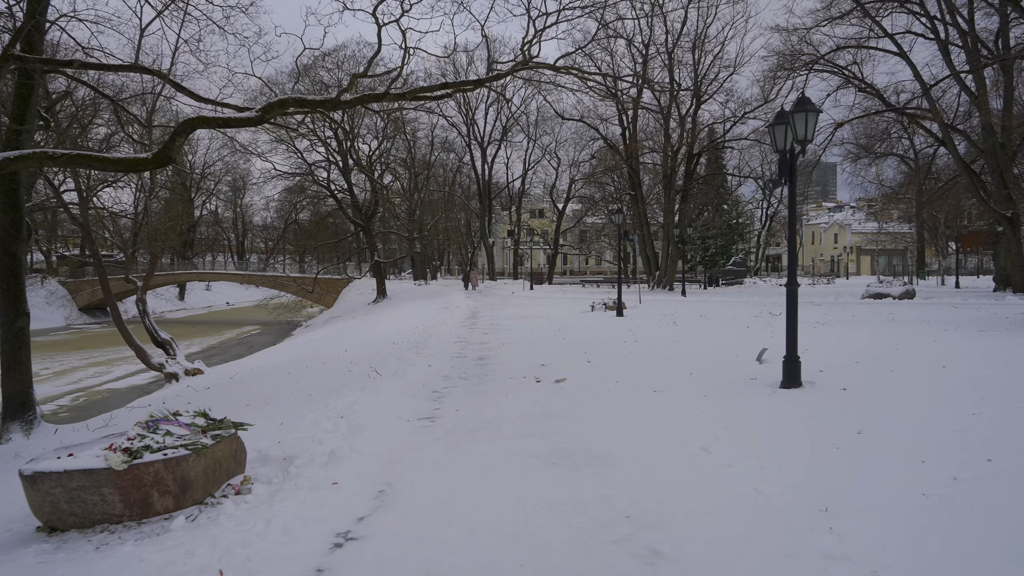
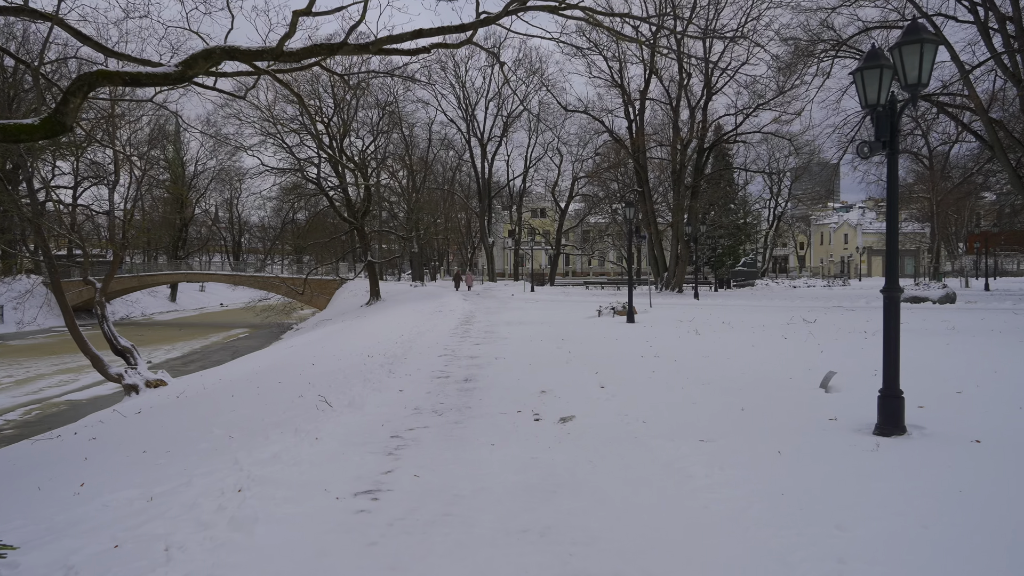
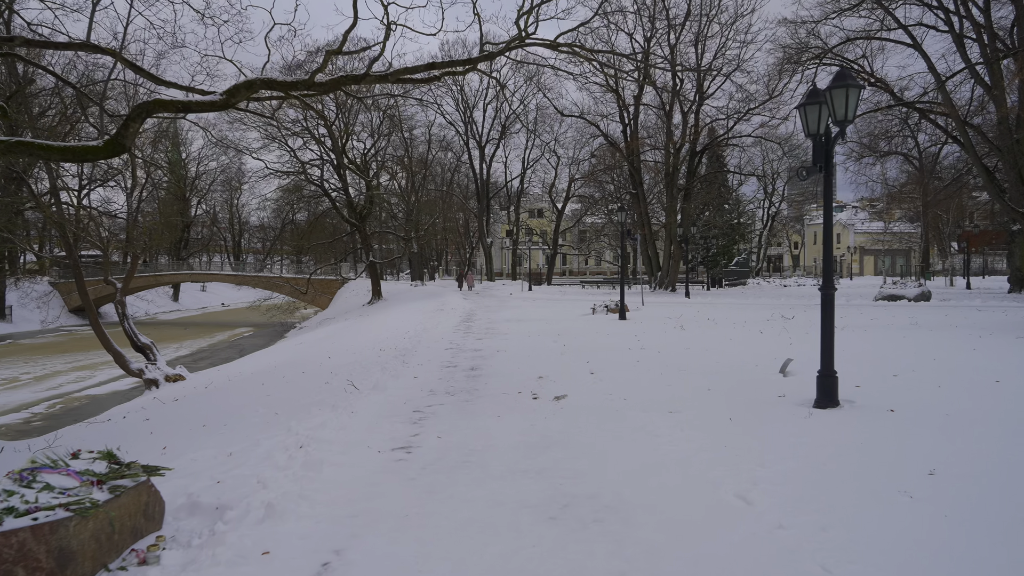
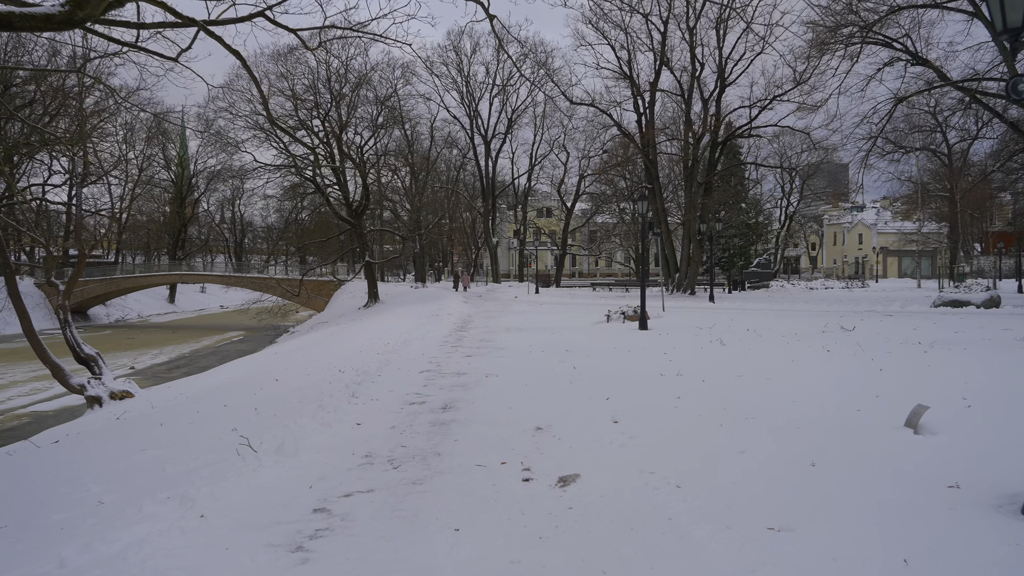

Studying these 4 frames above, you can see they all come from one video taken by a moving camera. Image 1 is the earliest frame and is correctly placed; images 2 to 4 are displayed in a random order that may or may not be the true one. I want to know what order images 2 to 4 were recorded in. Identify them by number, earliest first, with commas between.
3, 2, 4
